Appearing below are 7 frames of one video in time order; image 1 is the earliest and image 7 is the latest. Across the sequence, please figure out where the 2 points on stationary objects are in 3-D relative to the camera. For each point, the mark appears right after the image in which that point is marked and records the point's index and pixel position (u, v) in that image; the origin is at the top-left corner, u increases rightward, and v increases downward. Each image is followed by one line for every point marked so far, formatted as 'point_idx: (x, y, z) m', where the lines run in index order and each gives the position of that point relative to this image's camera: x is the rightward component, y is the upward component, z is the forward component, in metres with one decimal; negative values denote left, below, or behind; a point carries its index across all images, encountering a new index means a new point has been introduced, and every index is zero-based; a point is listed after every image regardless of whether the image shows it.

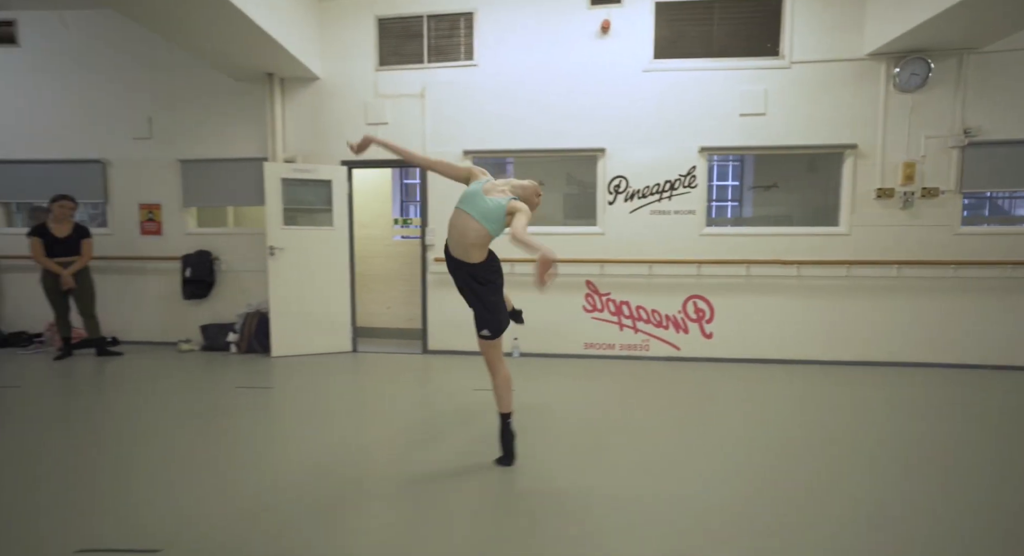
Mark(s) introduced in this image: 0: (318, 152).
0: (-1.9, +1.3, +5.1) m
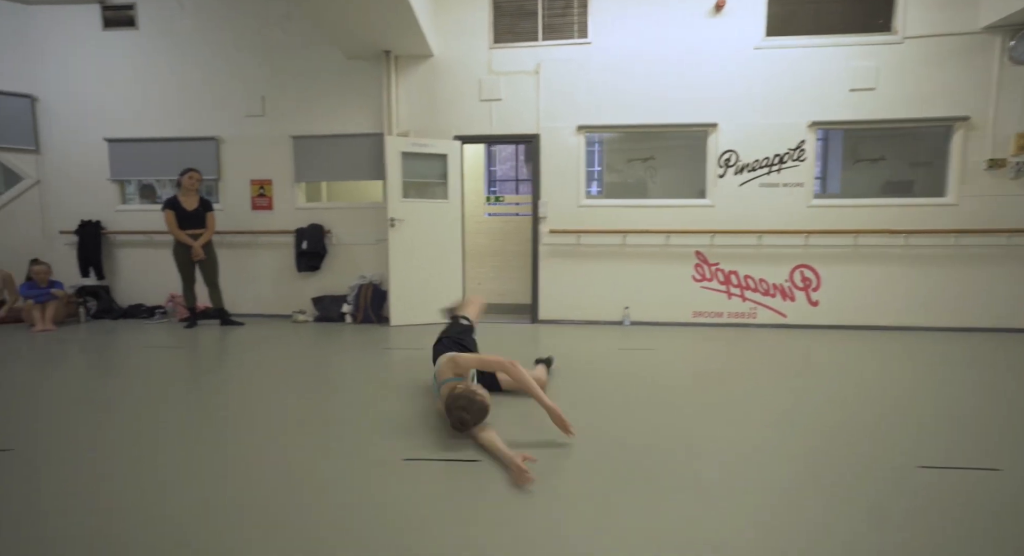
0: (-0.8, +1.6, +5.3) m
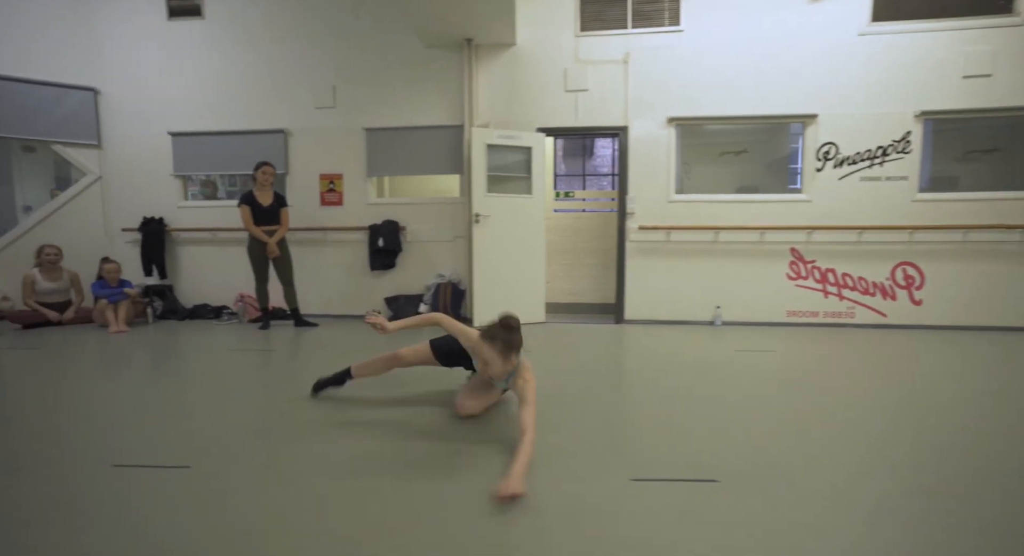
0: (0.0, +1.6, +5.0) m
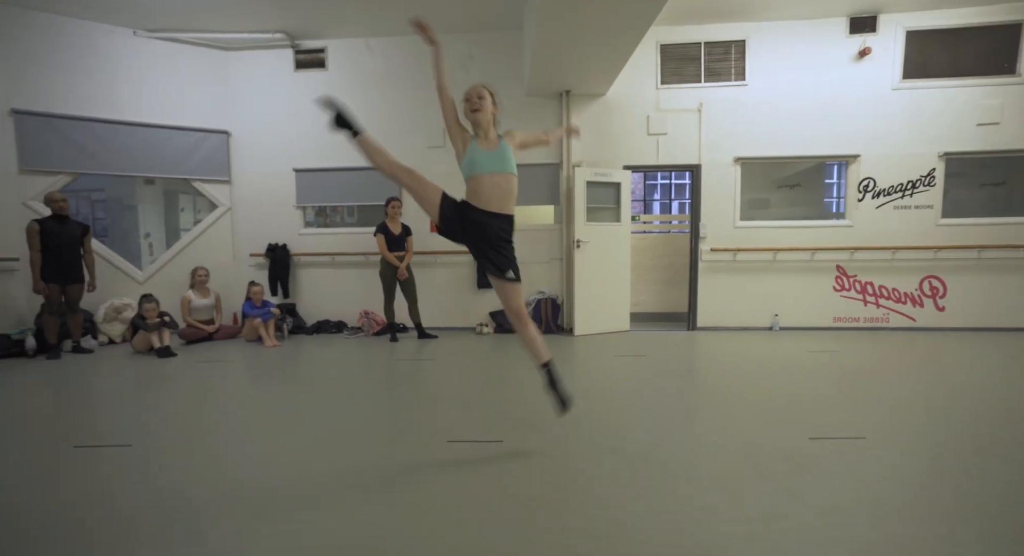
0: (+1.0, +1.4, +5.9) m
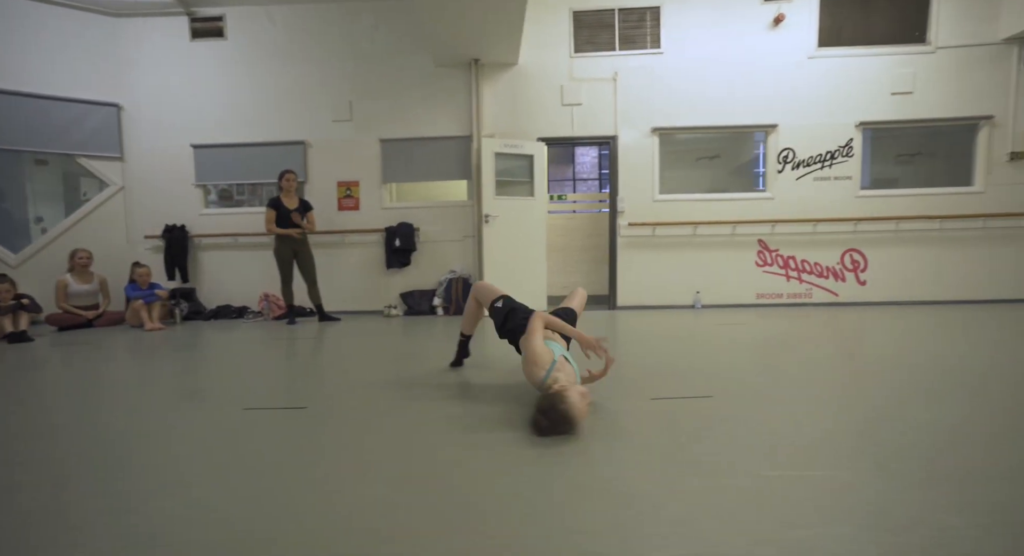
0: (0.0, +1.6, +5.7) m
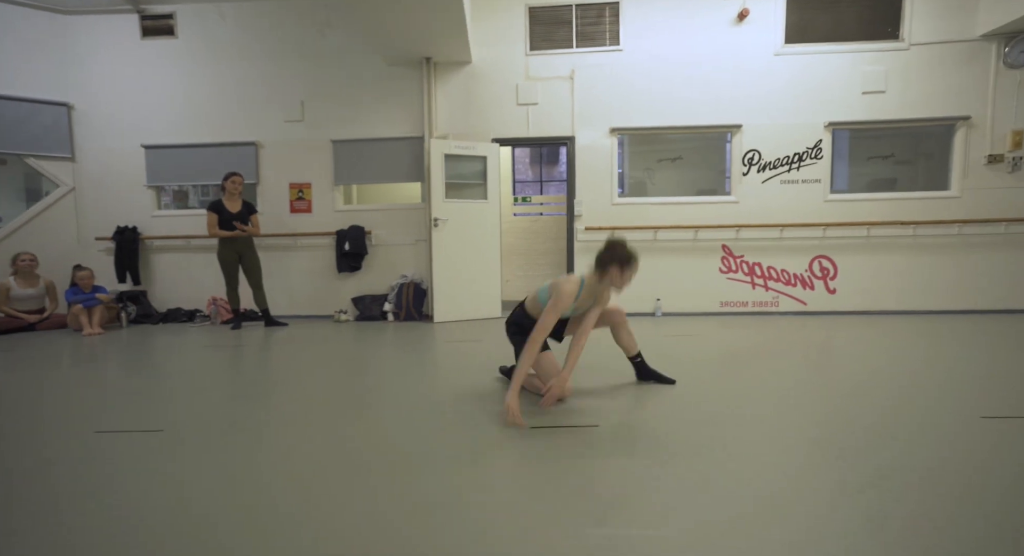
0: (-0.5, +1.6, +5.5) m
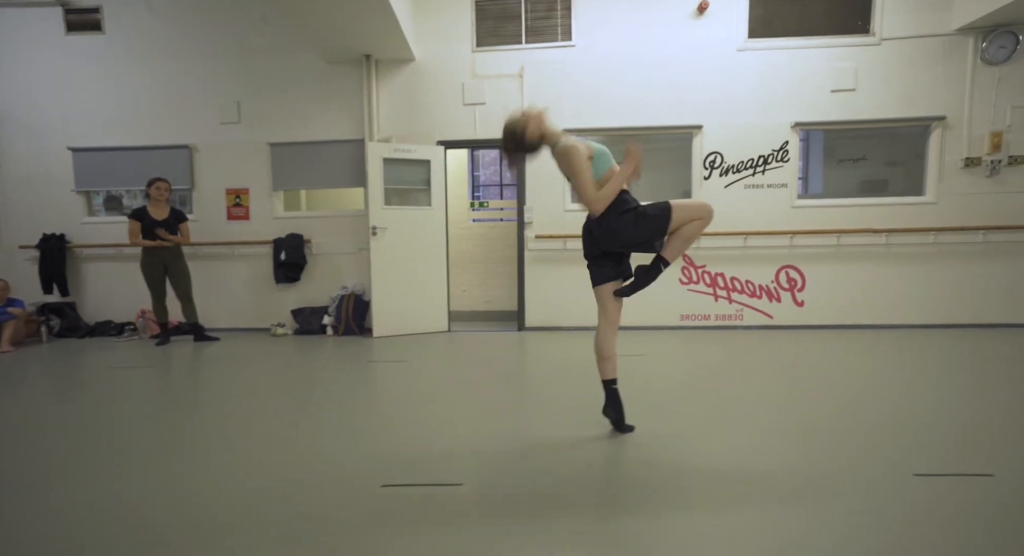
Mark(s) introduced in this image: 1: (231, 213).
0: (-1.0, +1.5, +5.1) m
1: (-3.0, +0.7, +5.4) m
